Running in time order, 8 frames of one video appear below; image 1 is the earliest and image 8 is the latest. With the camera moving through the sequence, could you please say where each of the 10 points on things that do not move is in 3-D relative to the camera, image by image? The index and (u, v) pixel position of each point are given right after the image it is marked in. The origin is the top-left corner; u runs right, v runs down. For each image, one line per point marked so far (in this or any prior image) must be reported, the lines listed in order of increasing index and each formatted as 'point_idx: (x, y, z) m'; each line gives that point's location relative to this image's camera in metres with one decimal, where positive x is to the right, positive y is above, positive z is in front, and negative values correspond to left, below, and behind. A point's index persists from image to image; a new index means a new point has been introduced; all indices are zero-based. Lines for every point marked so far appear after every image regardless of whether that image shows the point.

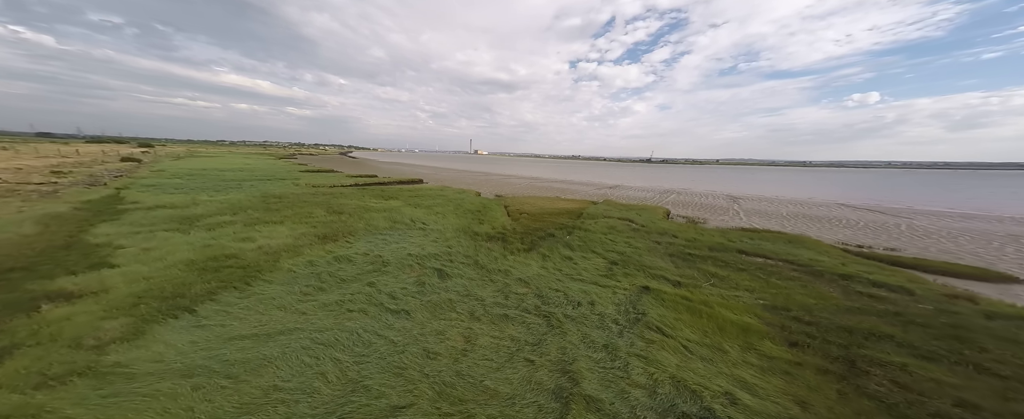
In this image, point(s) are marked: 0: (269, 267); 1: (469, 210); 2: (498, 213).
0: (-7.5, -1.9, +8.7) m
1: (-3.0, -0.2, +18.4) m
2: (-1.1, -0.4, +17.6) m
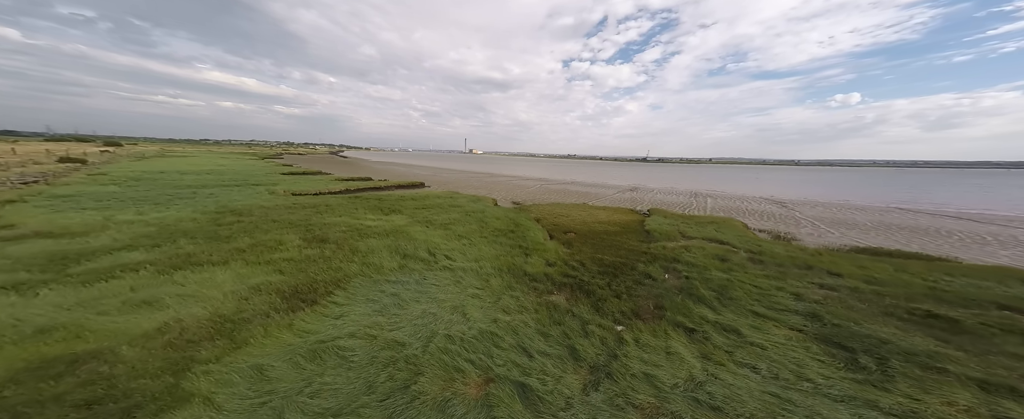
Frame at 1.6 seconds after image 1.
0: (-5.0, -2.8, +4.0) m
1: (-0.8, -1.0, +13.8) m
2: (+1.1, -1.2, +13.0) m
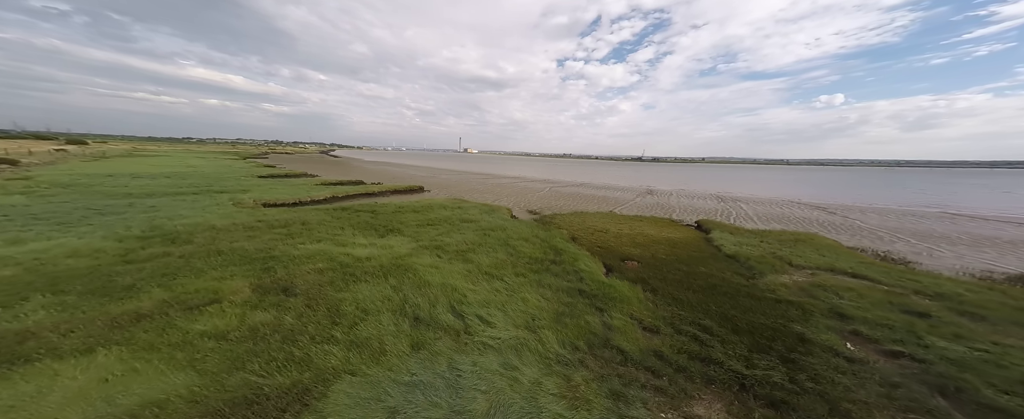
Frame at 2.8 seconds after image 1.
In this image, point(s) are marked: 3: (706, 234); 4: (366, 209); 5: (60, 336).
0: (-3.2, -3.6, +0.3) m
1: (+0.8, -1.8, +10.2) m
2: (+2.7, -1.9, +9.5) m
3: (+9.7, -1.2, +14.0) m
4: (-8.5, -0.2, +16.0) m
5: (-7.9, -2.2, +4.9) m
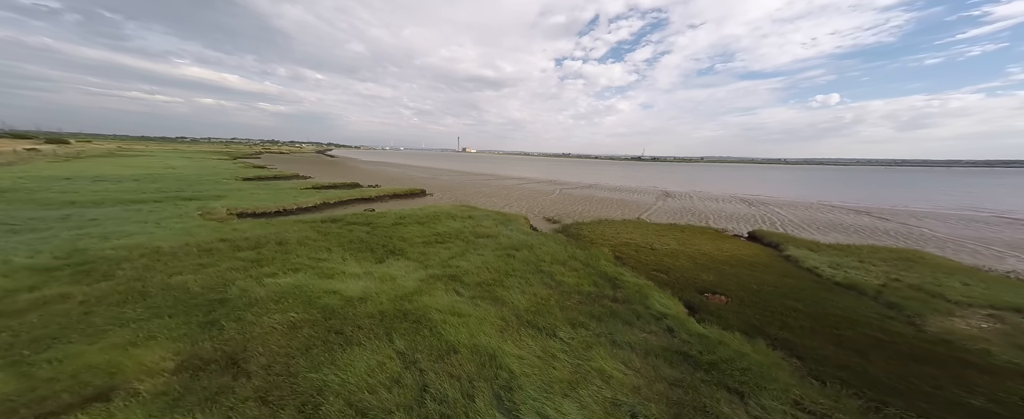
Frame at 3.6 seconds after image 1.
0: (-1.9, -4.1, -2.3) m
1: (+2.0, -2.3, +7.6) m
2: (+4.0, -2.4, +6.9) m
3: (+10.9, -1.6, +11.5) m
4: (-7.3, -0.7, +13.3) m
5: (-6.6, -2.7, +2.3) m
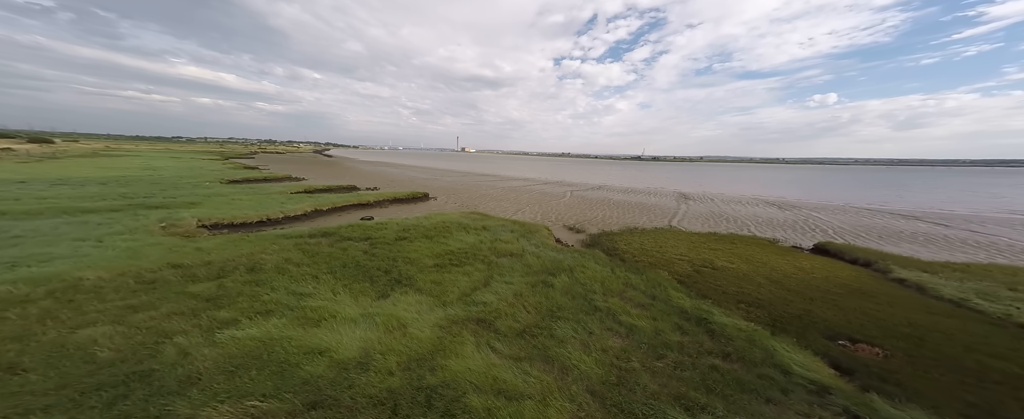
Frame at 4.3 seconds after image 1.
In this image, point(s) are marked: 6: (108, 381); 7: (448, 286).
0: (-0.7, -4.5, -4.6) m
1: (+3.2, -2.7, +5.3) m
2: (+5.1, -2.9, +4.6) m
3: (+12.1, -2.1, +9.3) m
4: (-6.2, -1.1, +11.0) m
5: (-5.4, -3.1, 0.0) m
6: (-6.2, -2.2, +4.3) m
7: (-1.8, -2.0, +8.0) m
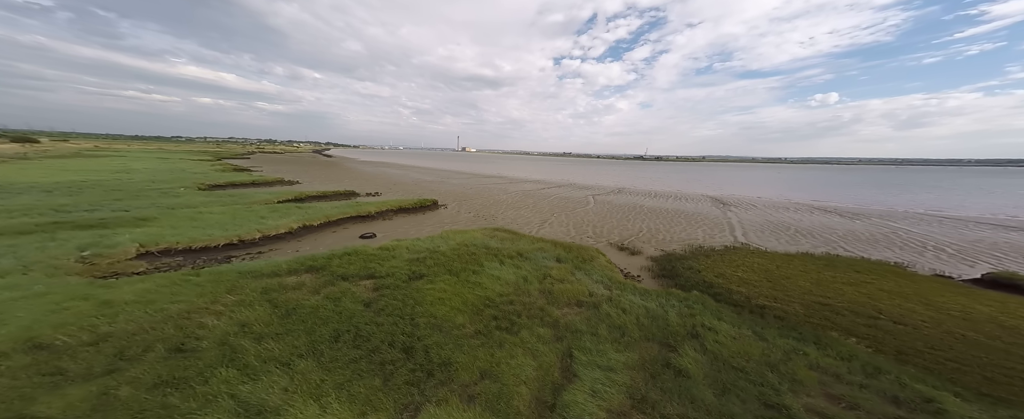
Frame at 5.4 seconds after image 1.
0: (+1.1, -5.2, -7.9) m
1: (+5.0, -3.4, +2.0) m
2: (+6.9, -3.6, +1.3) m
3: (+13.9, -2.8, +6.0) m
4: (-4.4, -1.8, +7.7) m
5: (-3.6, -3.9, -3.3) m
6: (-4.4, -3.0, +1.0) m
7: (0.0, -2.8, +4.6) m
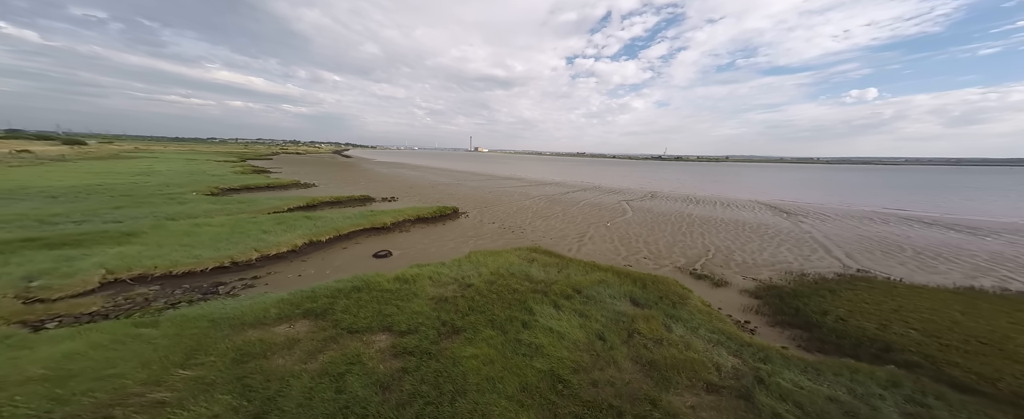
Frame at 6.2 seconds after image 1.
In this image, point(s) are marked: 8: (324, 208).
0: (+1.8, -5.8, -10.6) m
1: (+6.2, -4.0, -0.9) m
2: (+8.1, -4.2, -1.7) m
3: (+15.3, -3.5, +2.6) m
4: (-2.8, -2.4, +5.3) m
5: (-2.7, -4.4, -5.8) m
6: (-3.2, -3.5, -1.4) m
7: (+1.4, -3.3, +2.0) m
8: (-10.6, +0.1, +16.1) m
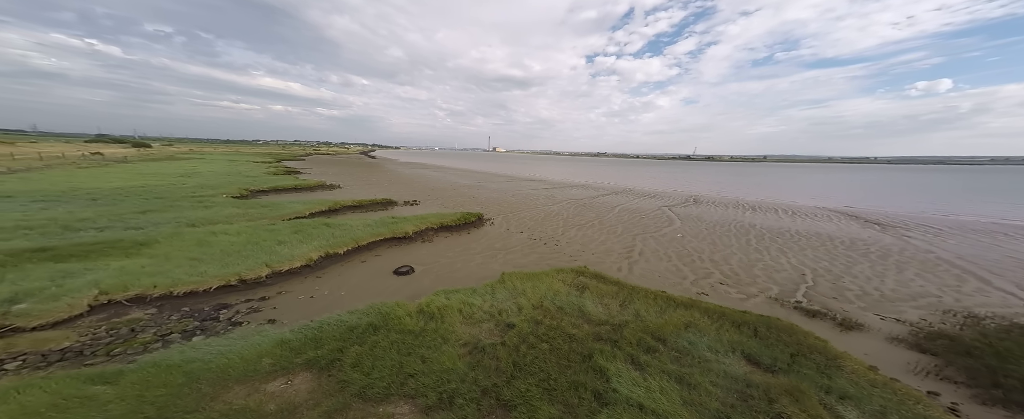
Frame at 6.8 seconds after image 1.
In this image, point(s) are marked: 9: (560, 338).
0: (+1.4, -6.2, -12.6) m
1: (+6.7, -4.5, -3.3) m
2: (+8.5, -4.7, -4.2) m
3: (+16.0, -4.1, -0.6) m
4: (-1.8, -2.7, +3.6) m
5: (-2.6, -4.8, -7.4) m
6: (-2.7, -3.9, -3.0) m
7: (+2.2, -3.8, 0.0) m
8: (-8.6, -0.2, +15.1) m
9: (+1.3, -2.5, +6.1) m
